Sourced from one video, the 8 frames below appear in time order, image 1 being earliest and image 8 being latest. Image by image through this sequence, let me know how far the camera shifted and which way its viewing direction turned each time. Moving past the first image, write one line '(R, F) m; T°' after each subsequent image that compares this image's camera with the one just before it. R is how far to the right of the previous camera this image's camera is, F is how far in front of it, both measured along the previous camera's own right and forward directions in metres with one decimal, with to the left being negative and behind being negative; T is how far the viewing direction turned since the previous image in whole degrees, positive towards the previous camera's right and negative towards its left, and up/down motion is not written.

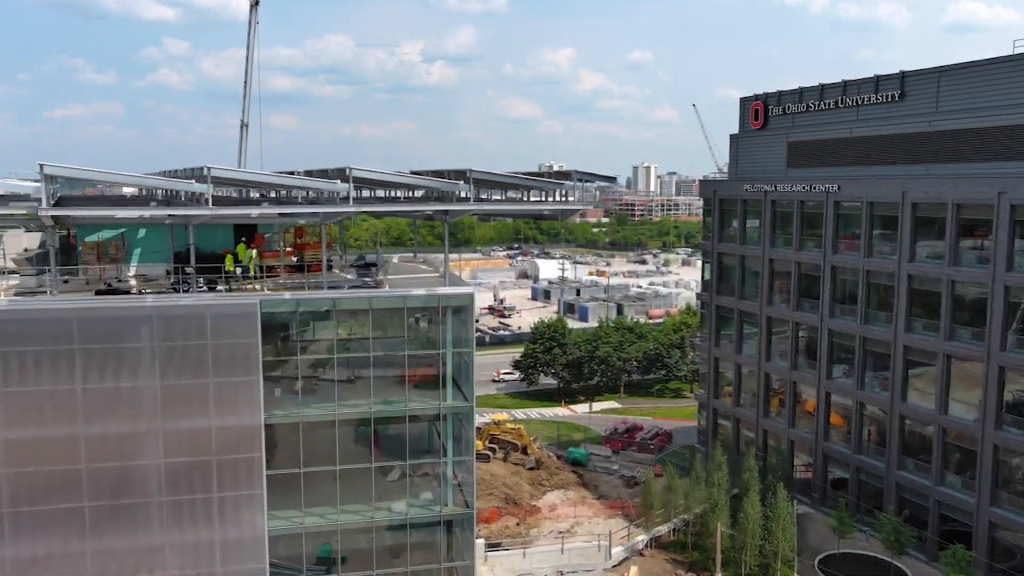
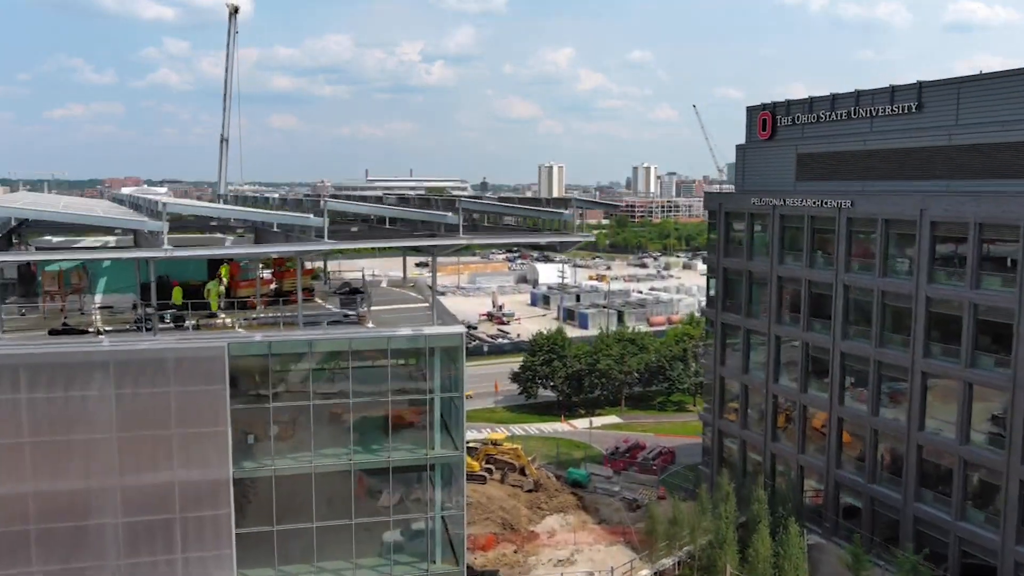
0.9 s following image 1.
(+0.1, +1.6) m; 0°
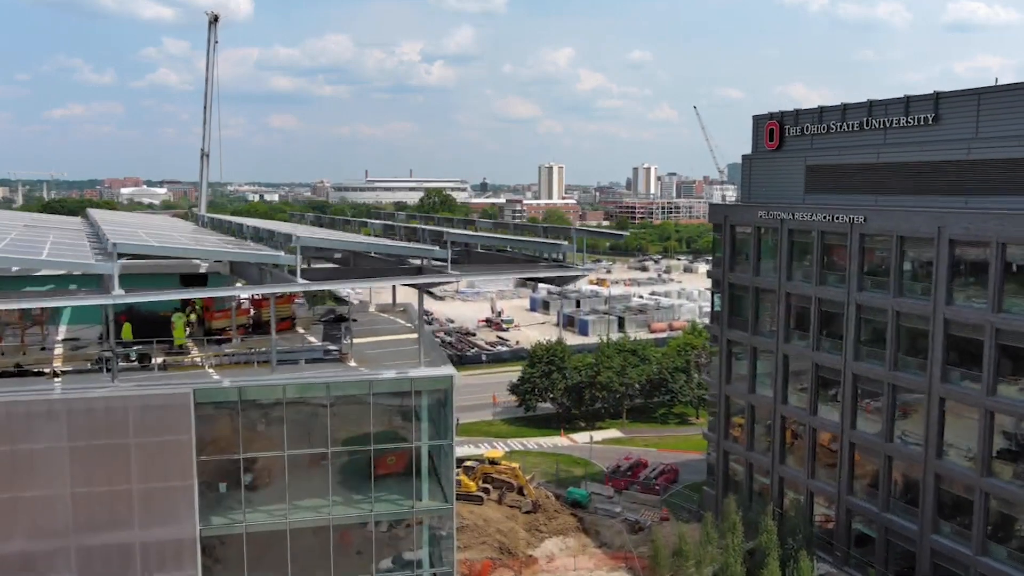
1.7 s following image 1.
(+0.1, +1.4) m; 0°
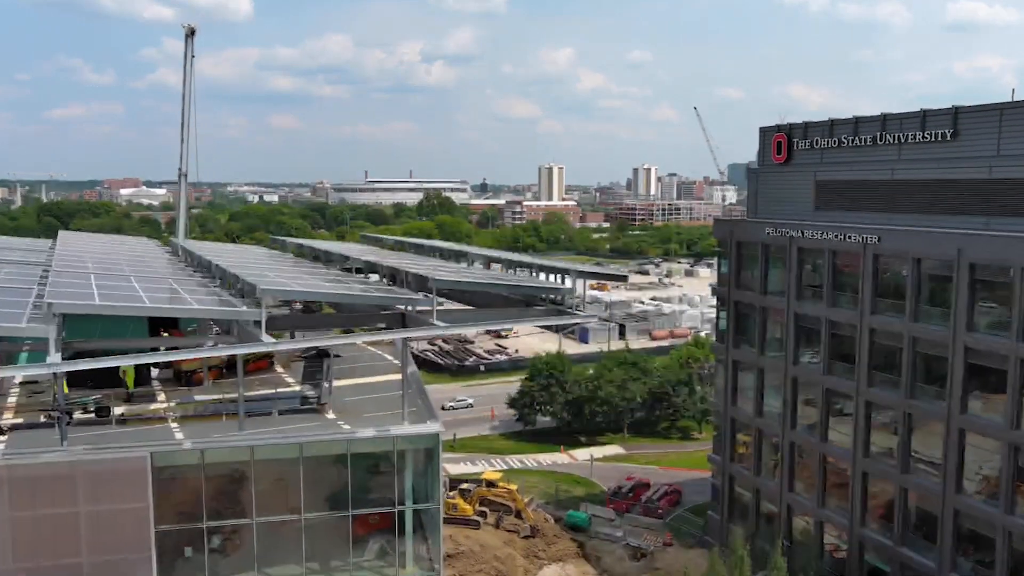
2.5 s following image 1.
(+0.1, +1.4) m; 0°
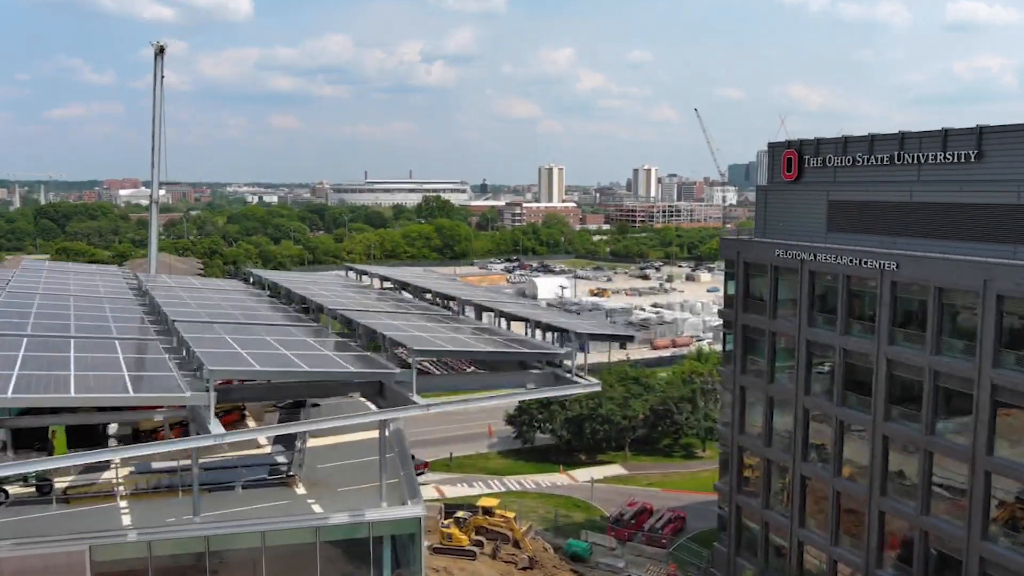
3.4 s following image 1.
(+0.1, +1.7) m; 0°
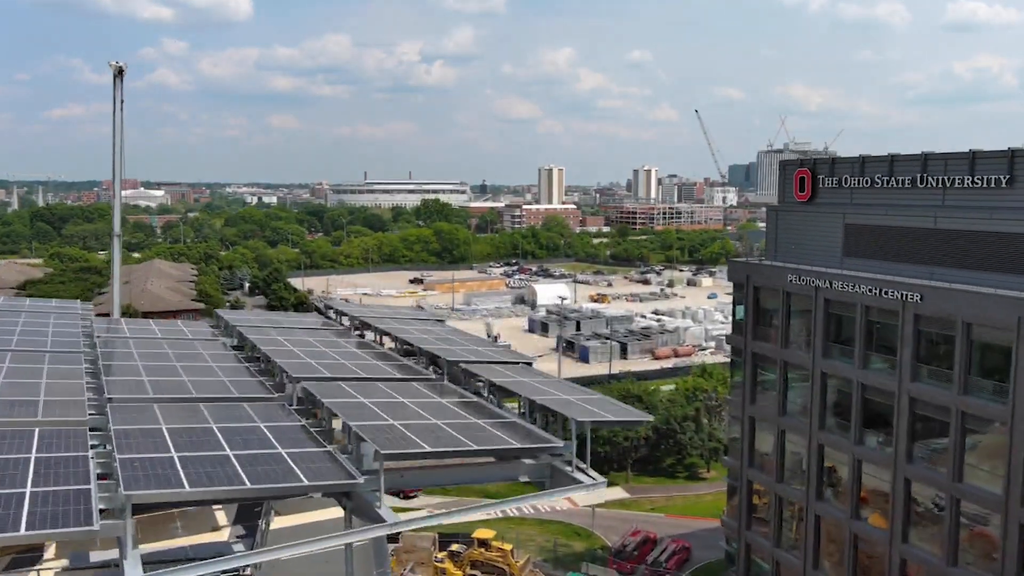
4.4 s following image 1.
(+0.1, +1.9) m; 0°
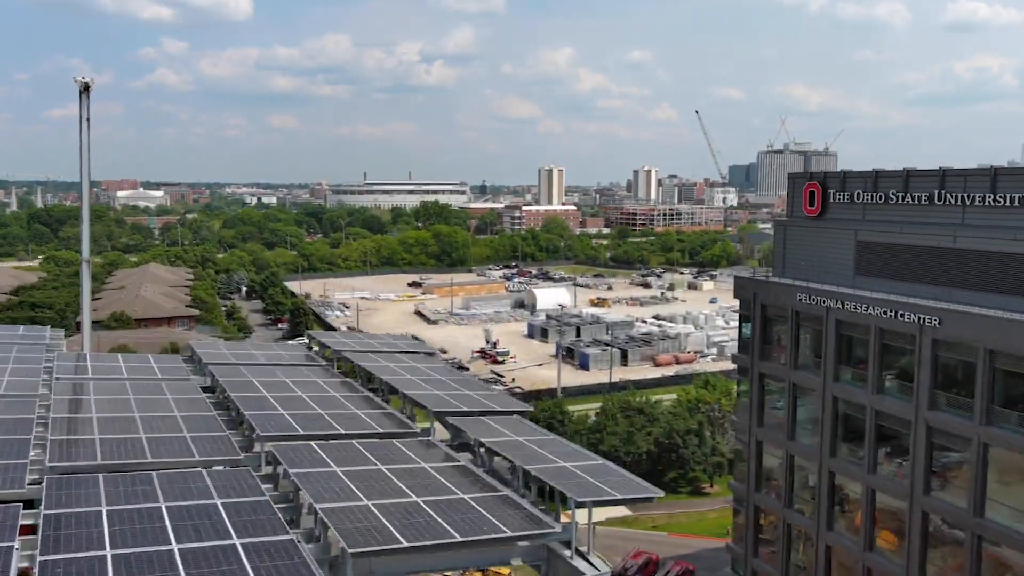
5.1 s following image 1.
(+0.1, +1.3) m; 0°
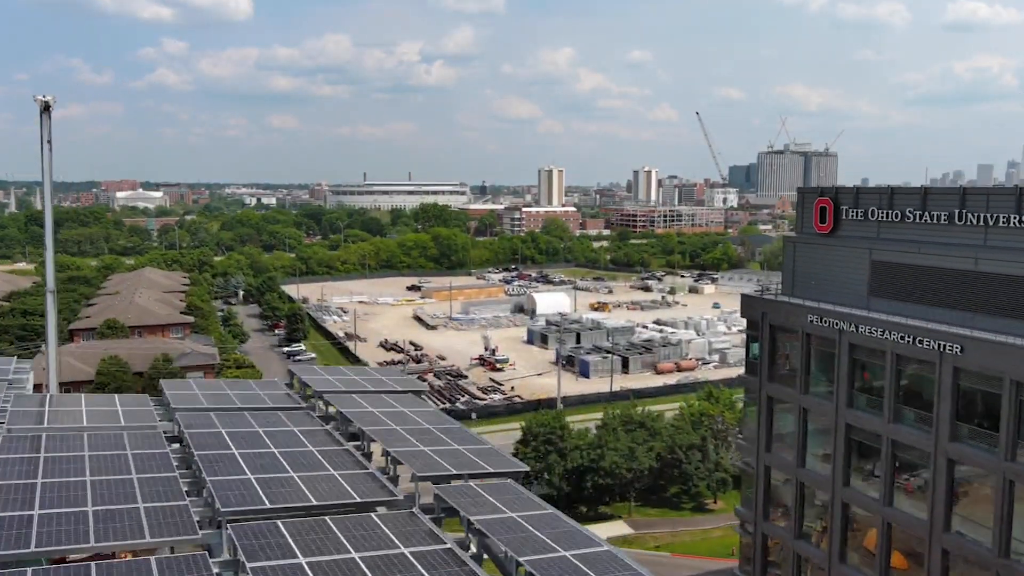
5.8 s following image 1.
(+0.1, +1.3) m; 0°
